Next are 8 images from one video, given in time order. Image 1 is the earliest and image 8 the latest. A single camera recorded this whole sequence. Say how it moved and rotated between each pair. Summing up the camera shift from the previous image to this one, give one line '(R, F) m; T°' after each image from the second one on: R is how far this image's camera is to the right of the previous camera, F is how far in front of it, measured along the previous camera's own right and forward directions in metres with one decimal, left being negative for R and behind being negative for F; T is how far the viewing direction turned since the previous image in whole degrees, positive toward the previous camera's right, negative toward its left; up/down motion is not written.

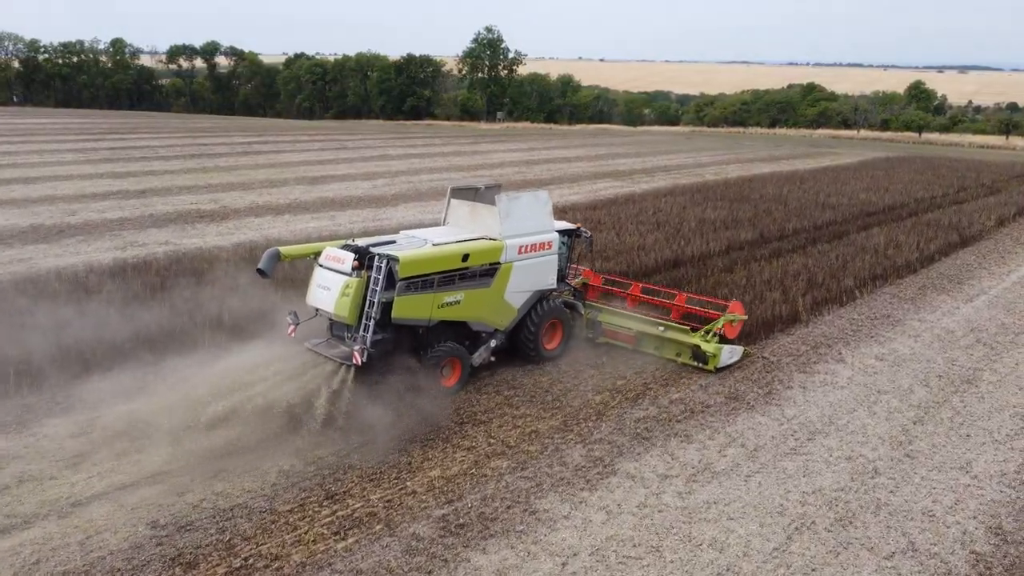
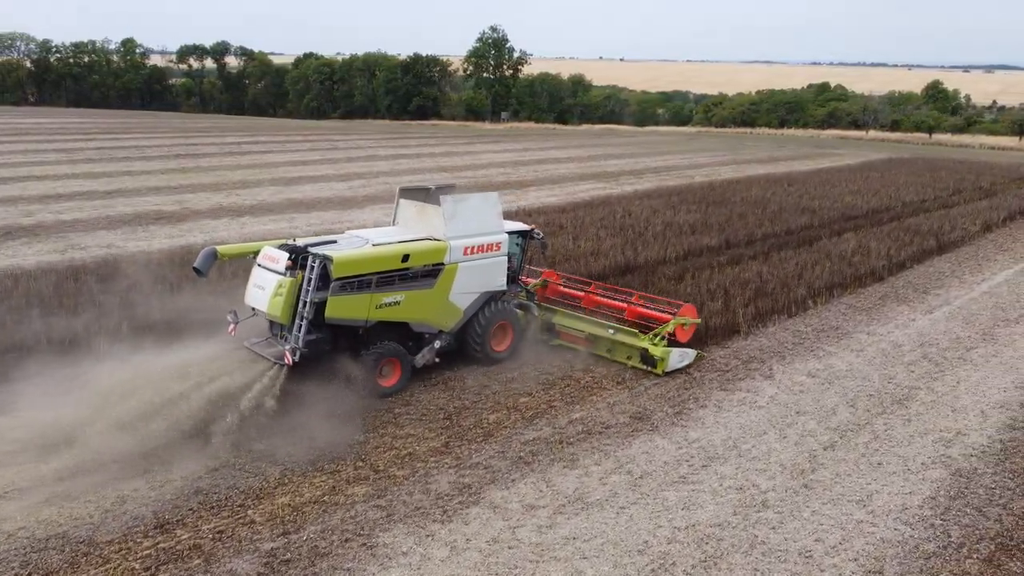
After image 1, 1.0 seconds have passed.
(+1.2, +0.5) m; -1°
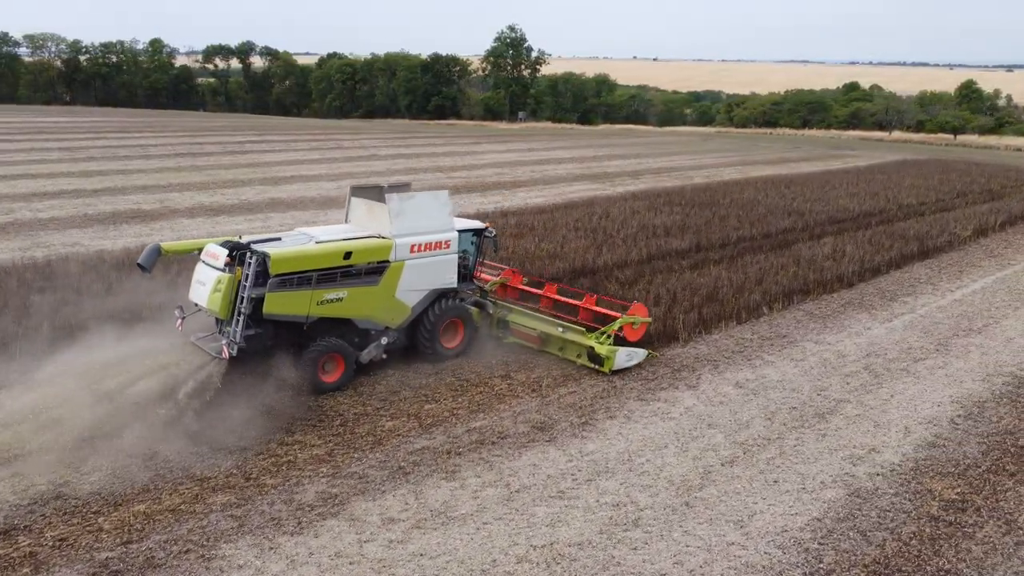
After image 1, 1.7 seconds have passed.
(+1.2, +0.2) m; -2°
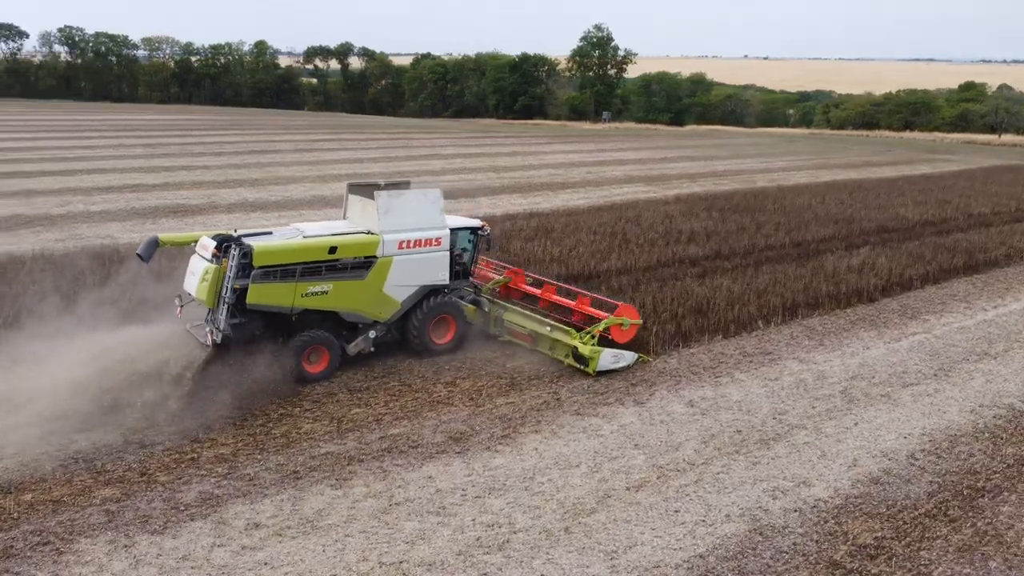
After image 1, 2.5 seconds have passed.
(+1.6, +0.3) m; -7°
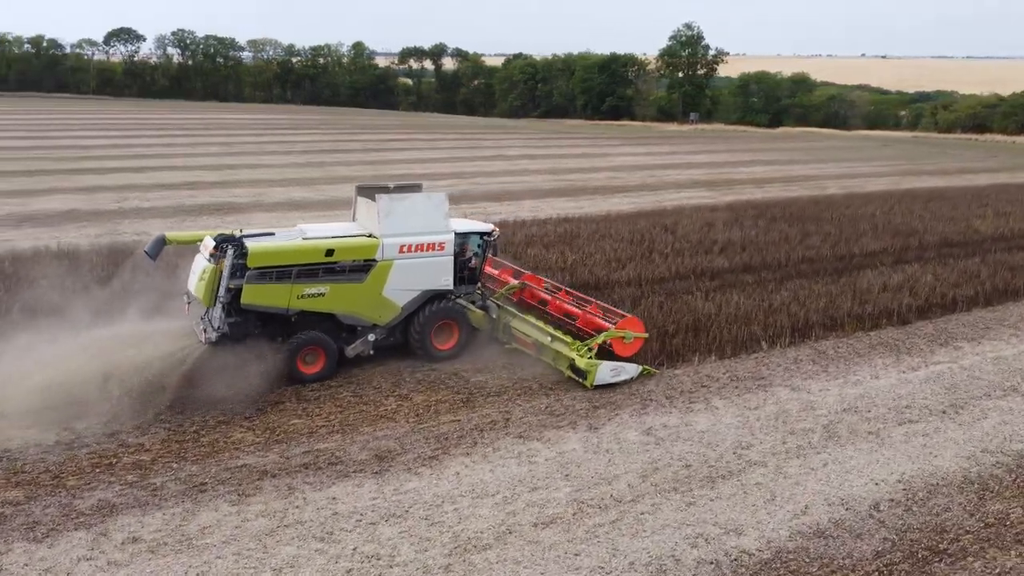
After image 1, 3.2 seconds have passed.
(+1.4, +0.5) m; -7°
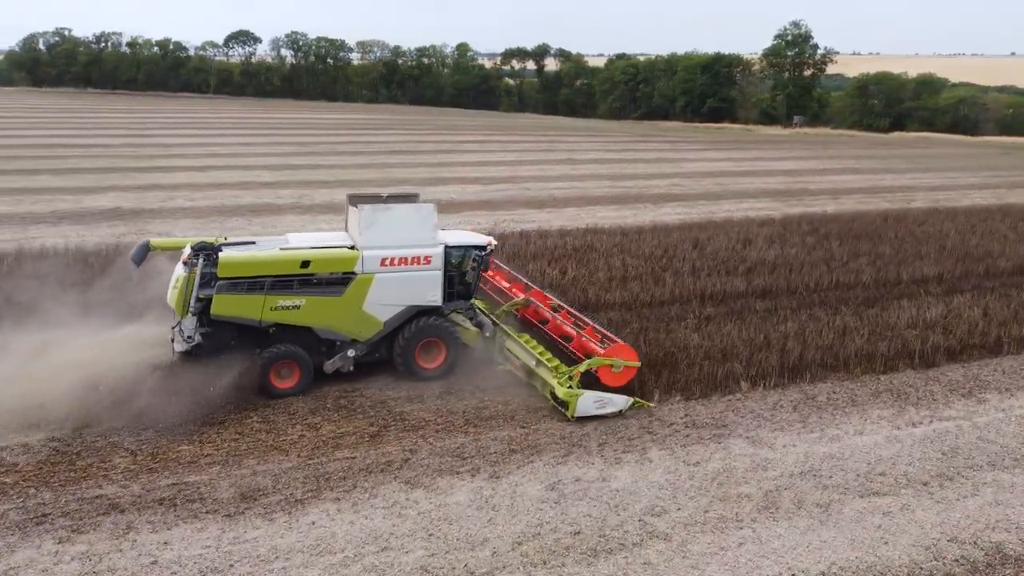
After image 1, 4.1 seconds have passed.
(+1.8, +0.9) m; -8°
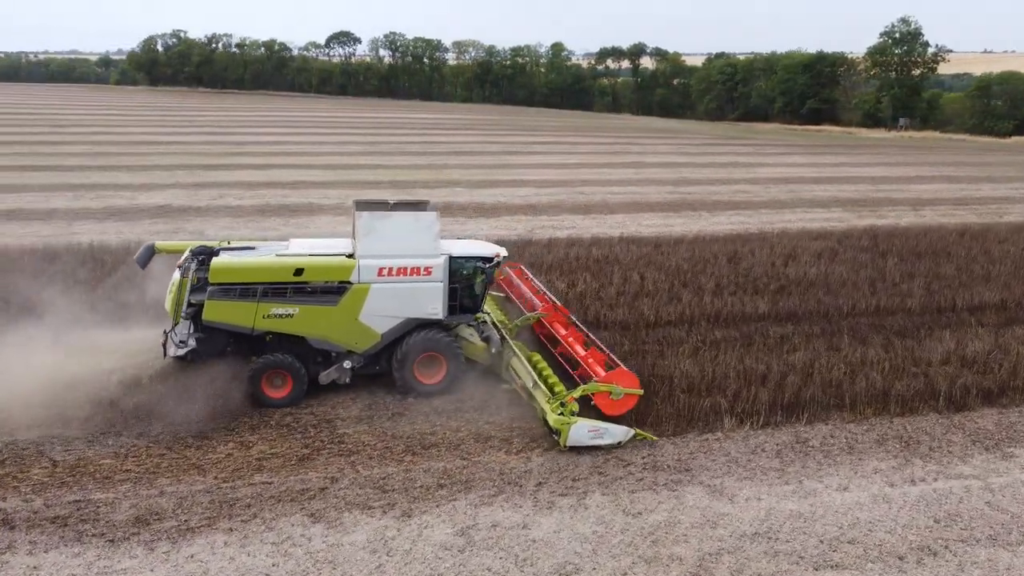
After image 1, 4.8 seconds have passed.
(+1.4, +0.7) m; -7°
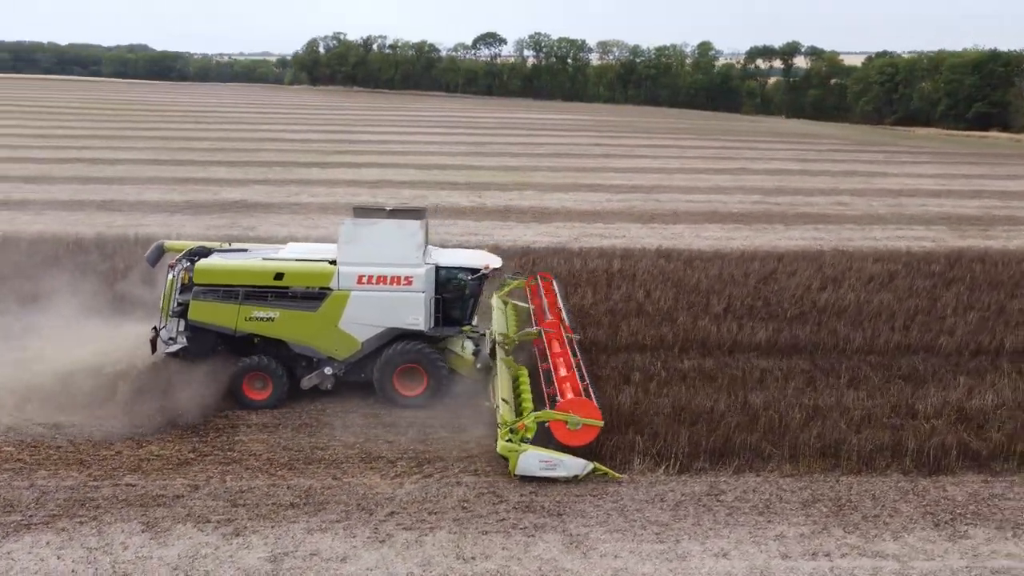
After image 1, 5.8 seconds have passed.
(+2.3, +0.7) m; -11°
